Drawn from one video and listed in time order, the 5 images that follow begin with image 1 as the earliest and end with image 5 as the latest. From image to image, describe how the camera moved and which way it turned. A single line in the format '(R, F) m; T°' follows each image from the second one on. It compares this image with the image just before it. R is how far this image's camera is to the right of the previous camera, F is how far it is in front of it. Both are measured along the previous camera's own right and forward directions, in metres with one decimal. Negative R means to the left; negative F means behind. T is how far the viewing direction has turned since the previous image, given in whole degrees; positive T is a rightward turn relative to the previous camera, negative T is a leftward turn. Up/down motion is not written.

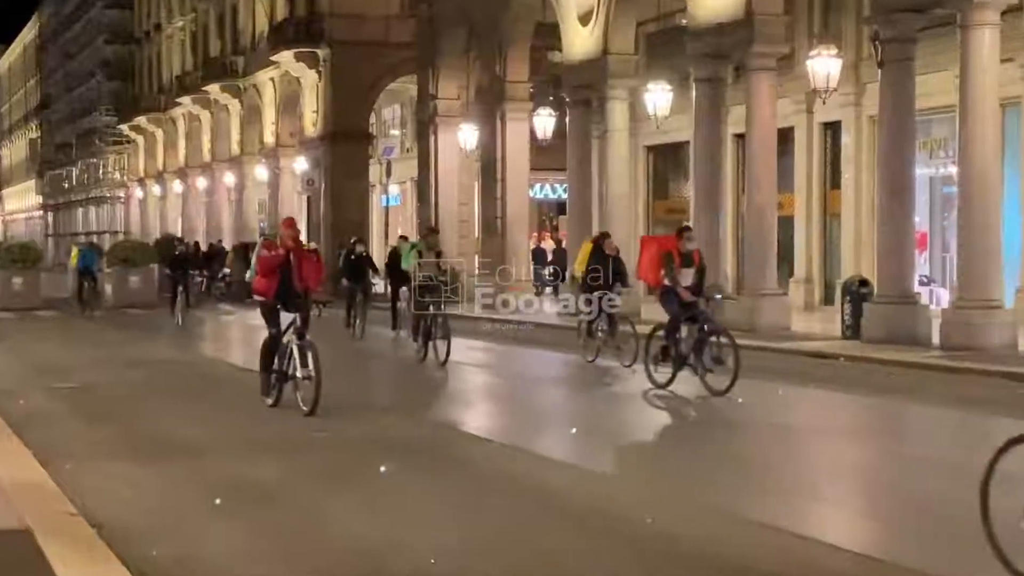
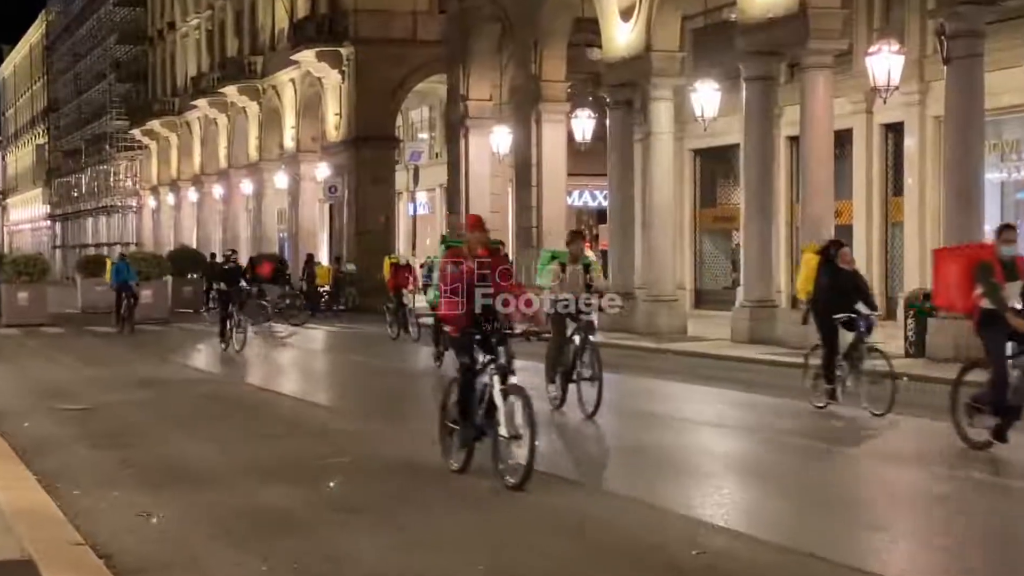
(+0.2, +2.3) m; -2°
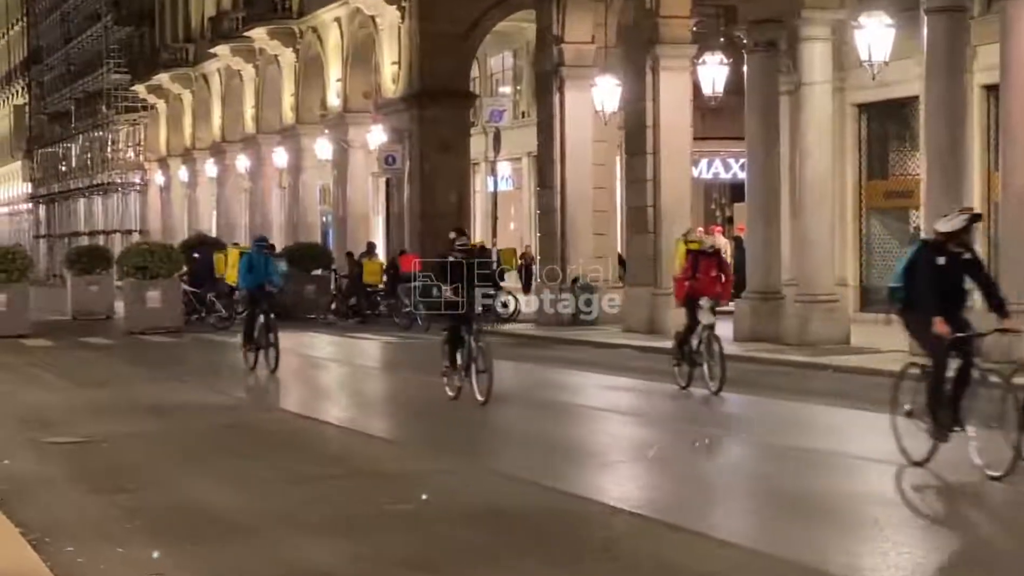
(-0.6, +7.2) m; -2°
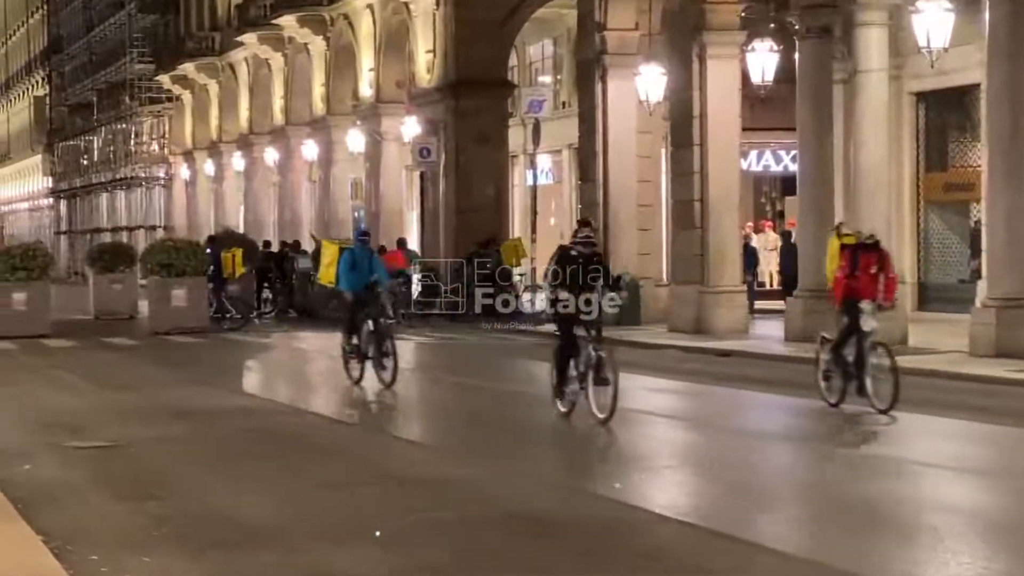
(-0.2, +1.1) m; -1°
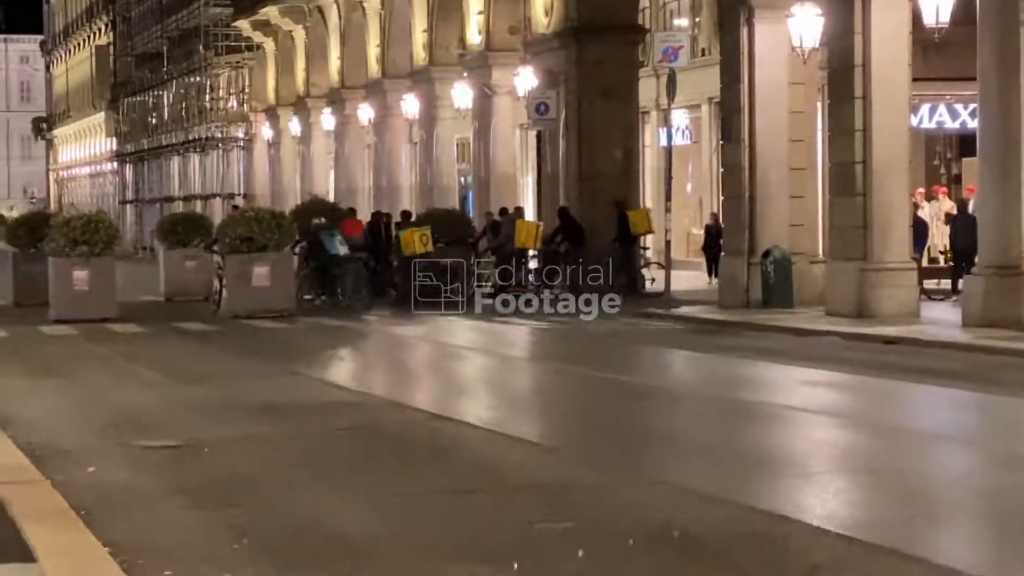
(-0.7, +3.1) m; -2°
